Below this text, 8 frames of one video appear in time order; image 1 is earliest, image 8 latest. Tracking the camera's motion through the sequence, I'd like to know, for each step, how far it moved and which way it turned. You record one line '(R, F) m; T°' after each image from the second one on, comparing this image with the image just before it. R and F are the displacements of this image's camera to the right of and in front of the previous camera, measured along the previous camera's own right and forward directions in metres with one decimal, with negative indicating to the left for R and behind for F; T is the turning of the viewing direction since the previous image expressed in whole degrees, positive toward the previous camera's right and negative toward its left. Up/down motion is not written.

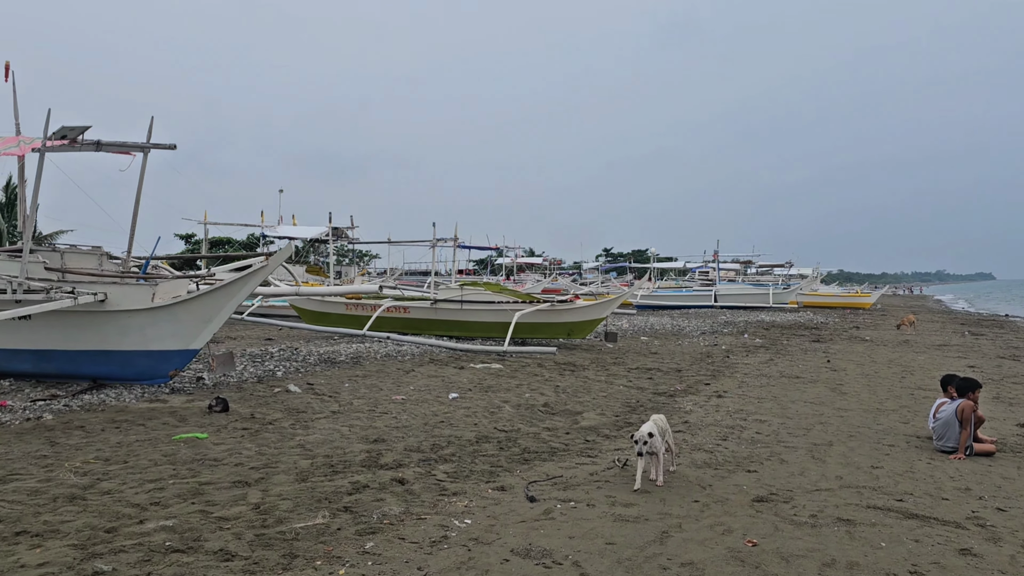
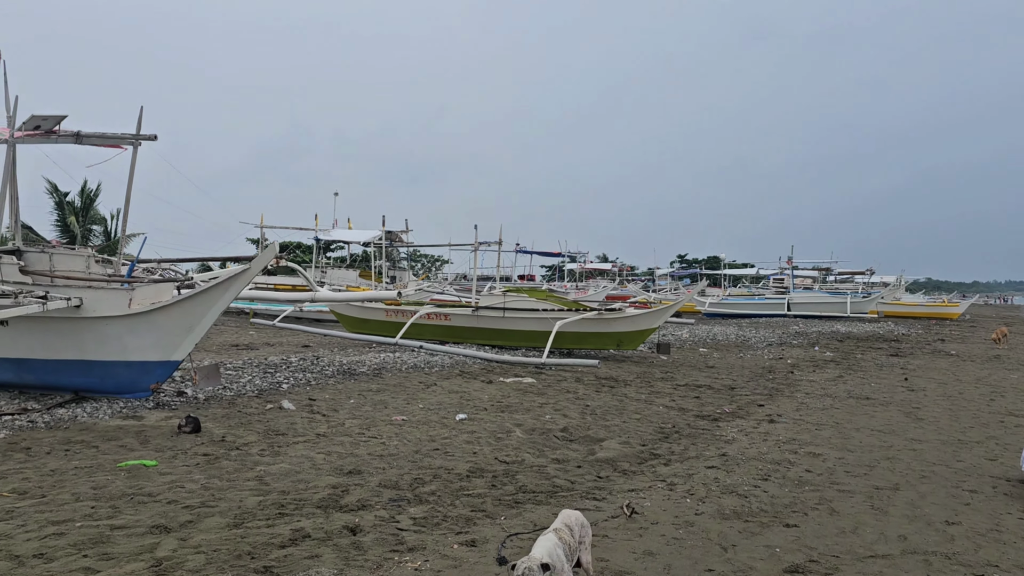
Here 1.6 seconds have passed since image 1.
(+0.5, +1.0) m; -5°
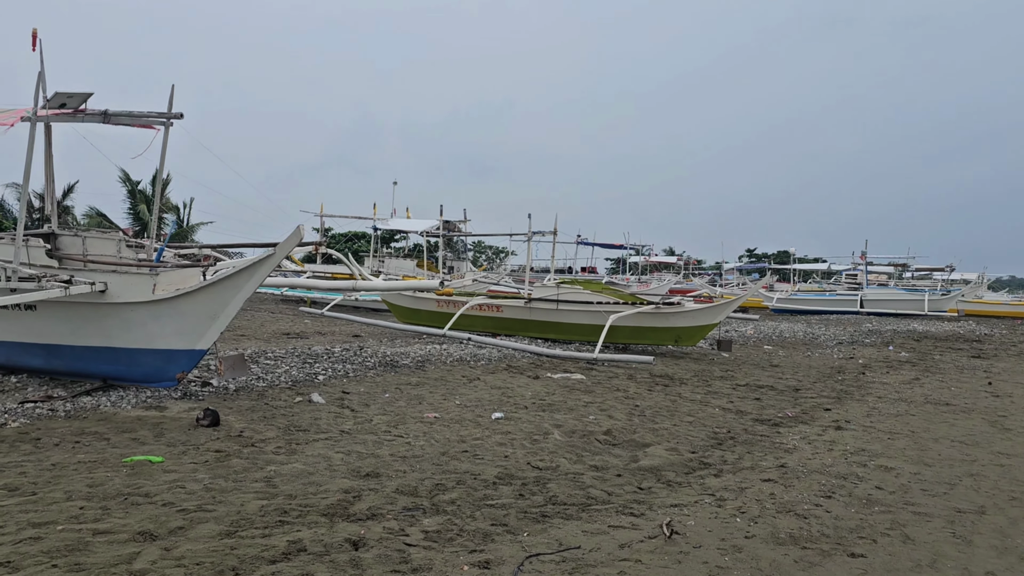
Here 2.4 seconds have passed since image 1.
(+0.2, +0.5) m; -4°
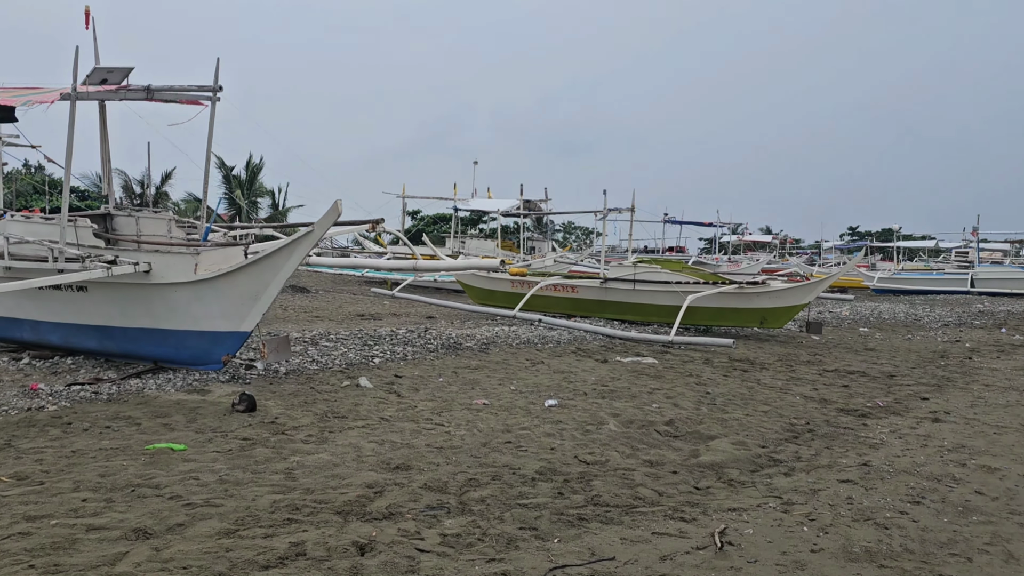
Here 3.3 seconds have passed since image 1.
(+0.3, +0.5) m; -6°
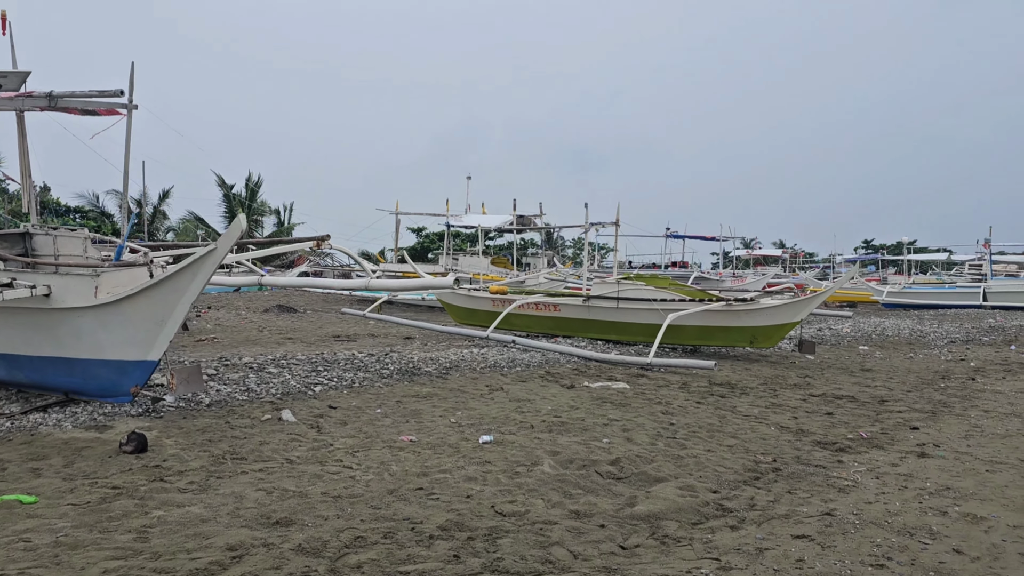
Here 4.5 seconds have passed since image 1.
(+0.5, +0.6) m; -1°
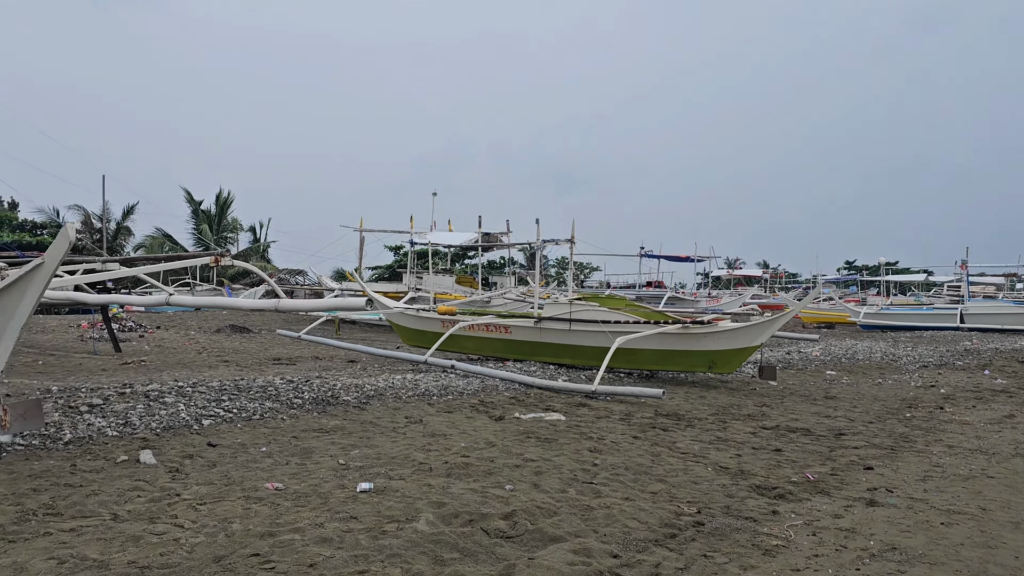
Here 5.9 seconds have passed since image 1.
(+0.6, +0.8) m; +1°
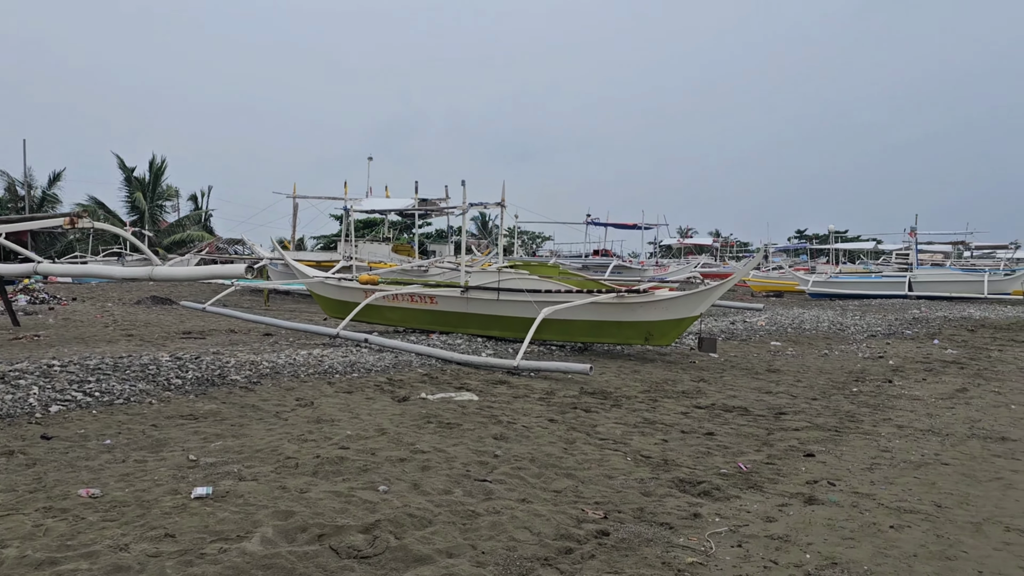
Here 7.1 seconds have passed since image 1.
(+0.4, +0.8) m; +3°
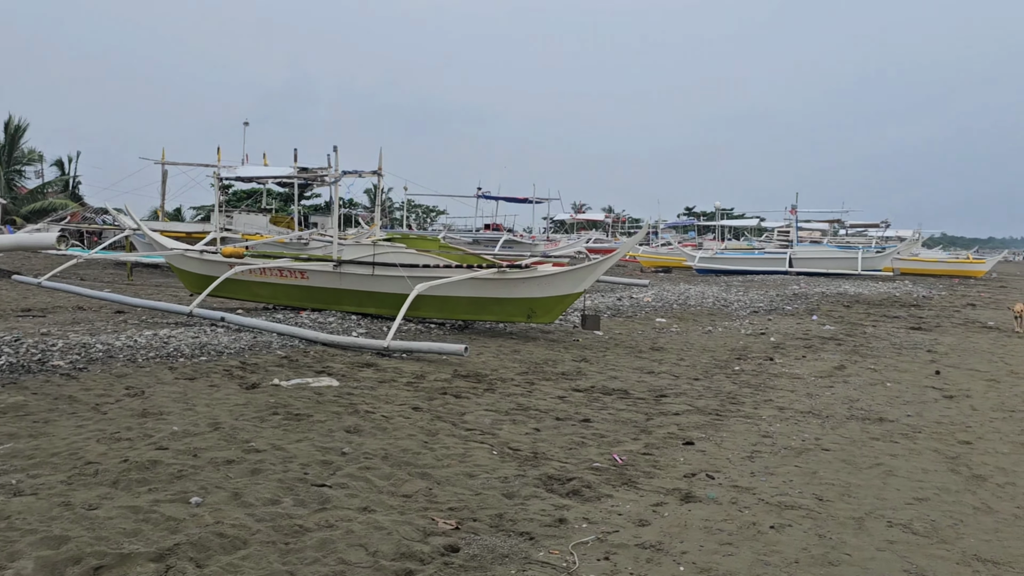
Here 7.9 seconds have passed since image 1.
(+0.2, +0.6) m; +7°
